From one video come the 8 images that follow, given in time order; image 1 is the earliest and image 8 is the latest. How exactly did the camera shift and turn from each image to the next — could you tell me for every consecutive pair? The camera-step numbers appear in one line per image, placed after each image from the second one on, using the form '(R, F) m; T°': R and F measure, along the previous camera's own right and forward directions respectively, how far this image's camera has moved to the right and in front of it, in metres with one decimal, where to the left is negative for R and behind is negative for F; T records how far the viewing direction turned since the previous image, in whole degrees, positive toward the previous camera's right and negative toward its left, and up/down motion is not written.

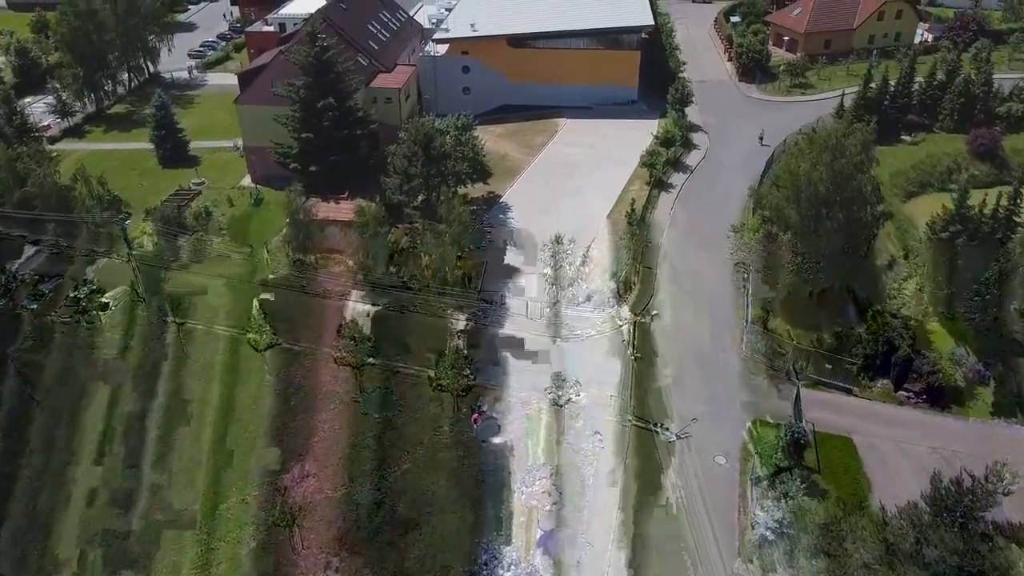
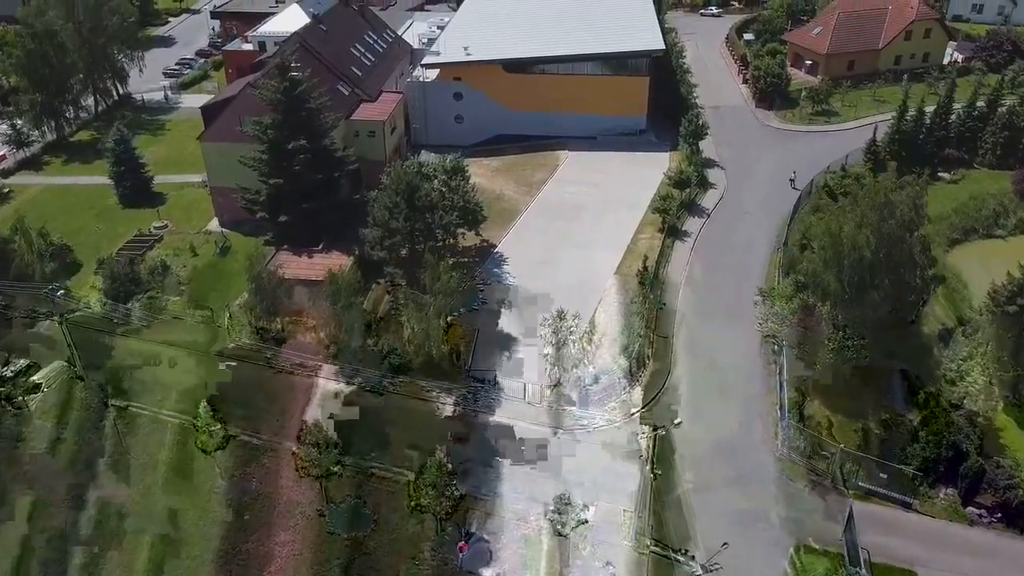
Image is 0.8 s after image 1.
(+0.1, +4.3) m; 0°
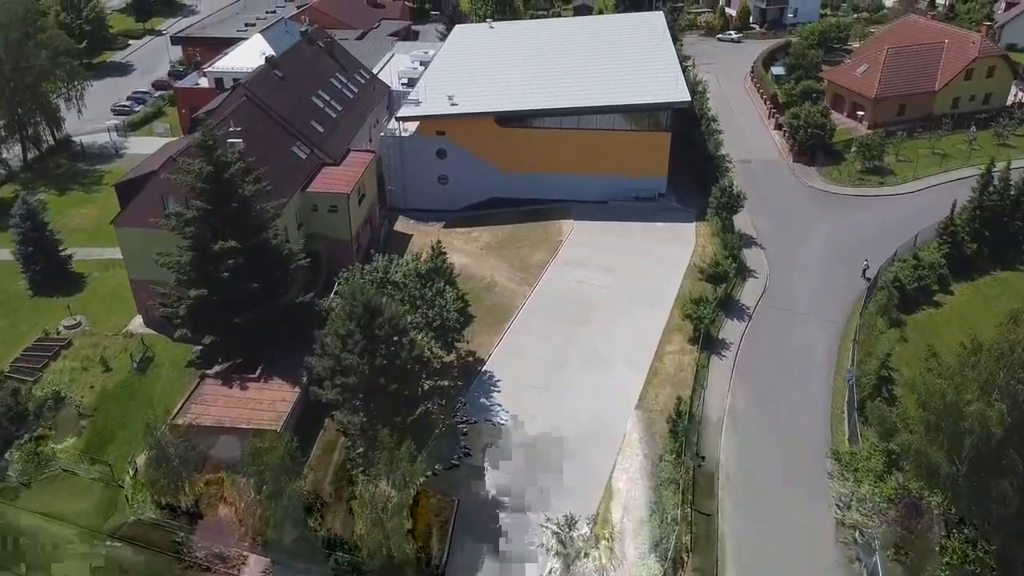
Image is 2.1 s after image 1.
(+0.2, +7.4) m; 0°
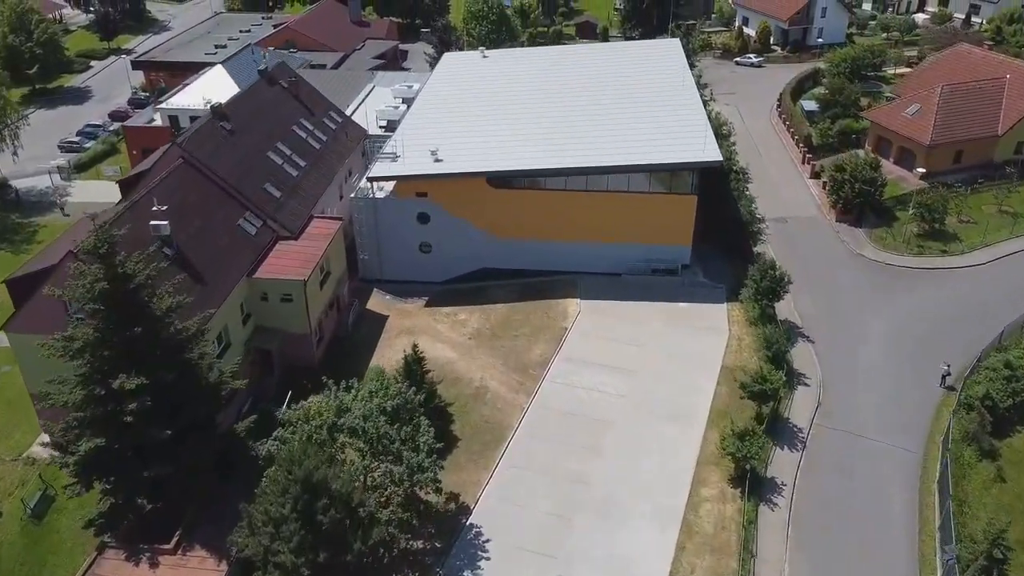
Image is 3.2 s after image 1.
(+0.1, +6.0) m; 0°
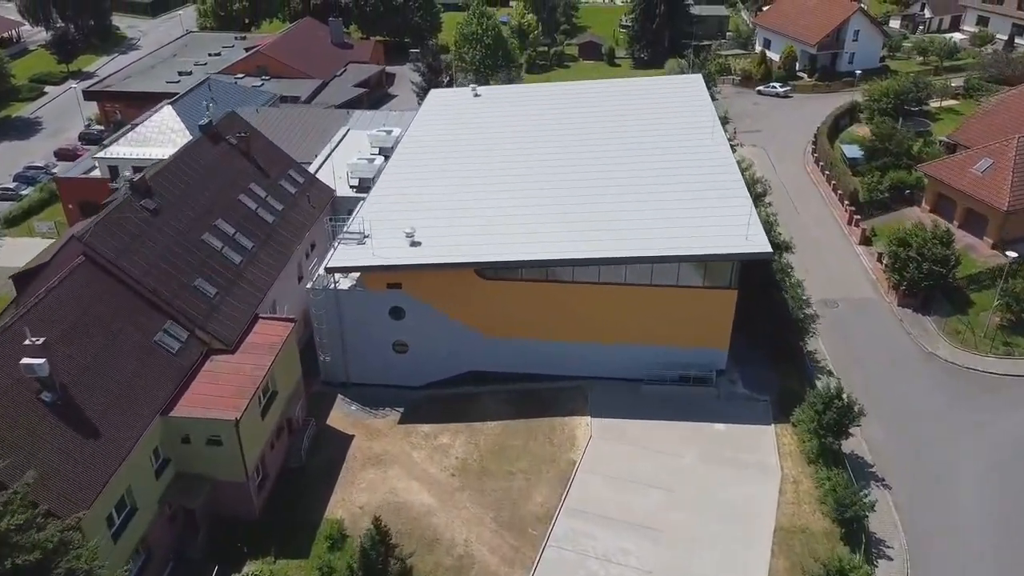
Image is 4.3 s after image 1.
(+0.1, +6.0) m; 0°
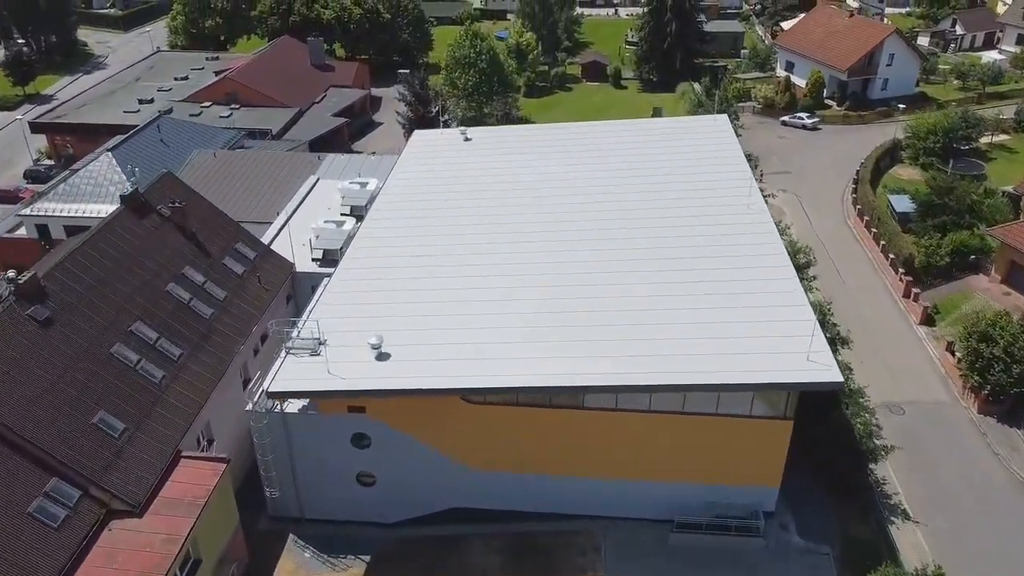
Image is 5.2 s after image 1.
(+0.1, +5.3) m; 0°
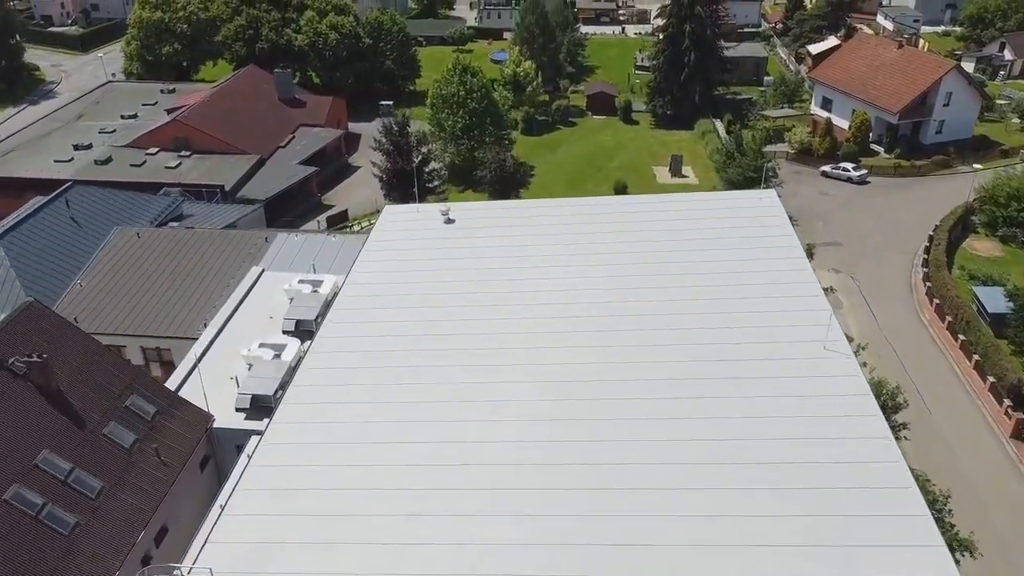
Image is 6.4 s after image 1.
(+0.2, +6.8) m; 0°
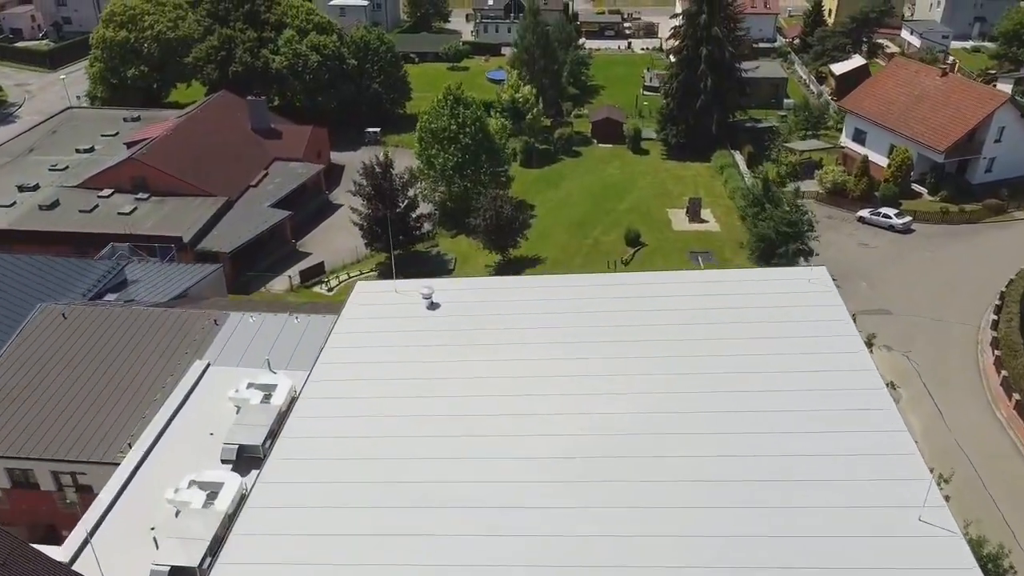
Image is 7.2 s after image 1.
(+0.1, +4.6) m; 0°
